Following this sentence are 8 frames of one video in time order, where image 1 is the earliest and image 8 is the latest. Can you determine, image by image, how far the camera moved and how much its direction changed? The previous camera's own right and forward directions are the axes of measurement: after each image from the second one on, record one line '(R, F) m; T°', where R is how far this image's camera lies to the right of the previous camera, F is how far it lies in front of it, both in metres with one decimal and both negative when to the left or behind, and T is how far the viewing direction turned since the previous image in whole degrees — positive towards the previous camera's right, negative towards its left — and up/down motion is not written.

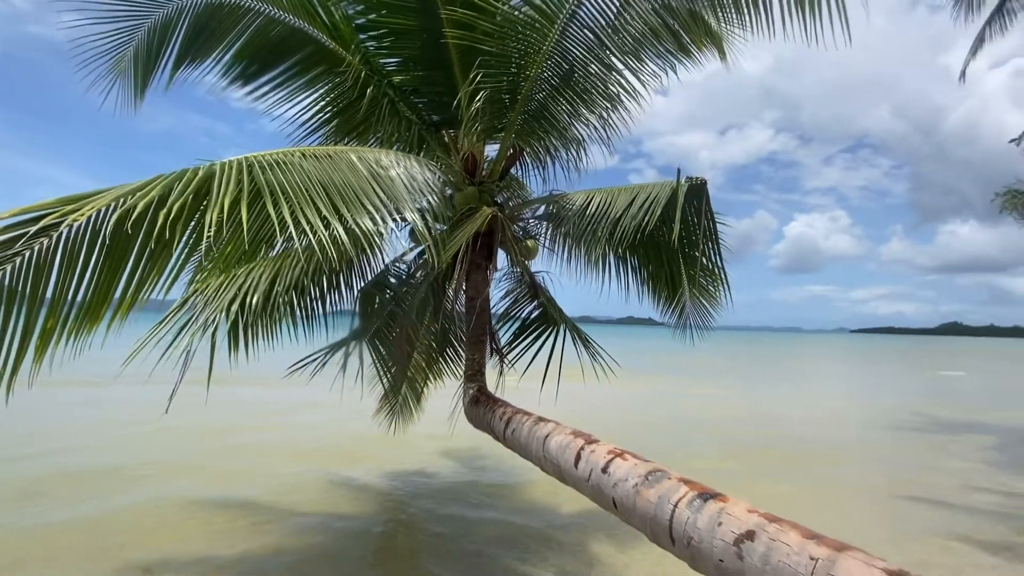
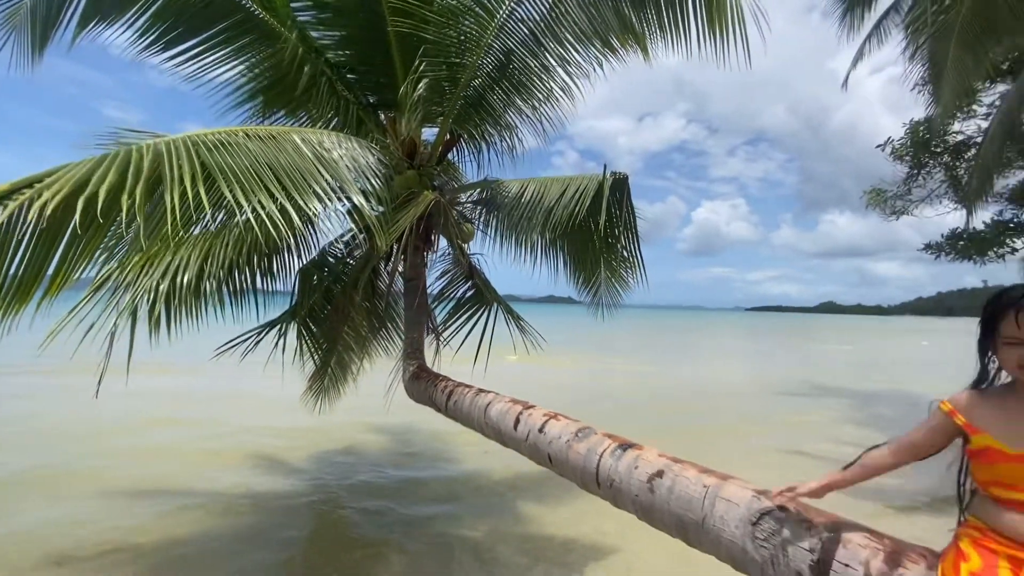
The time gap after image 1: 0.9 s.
(+1.0, -0.2) m; -4°
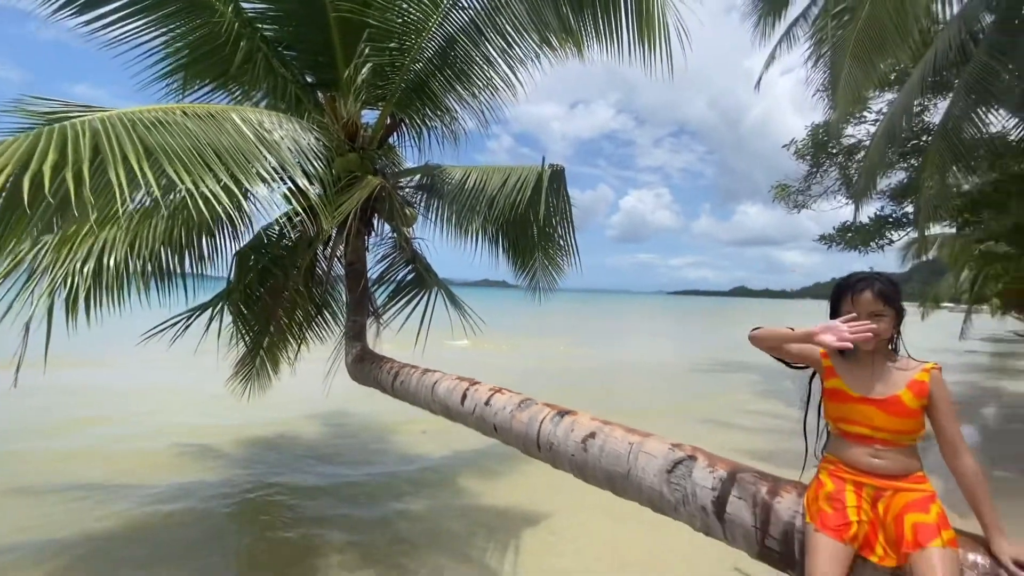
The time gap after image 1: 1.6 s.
(-0.1, -0.2) m; +8°
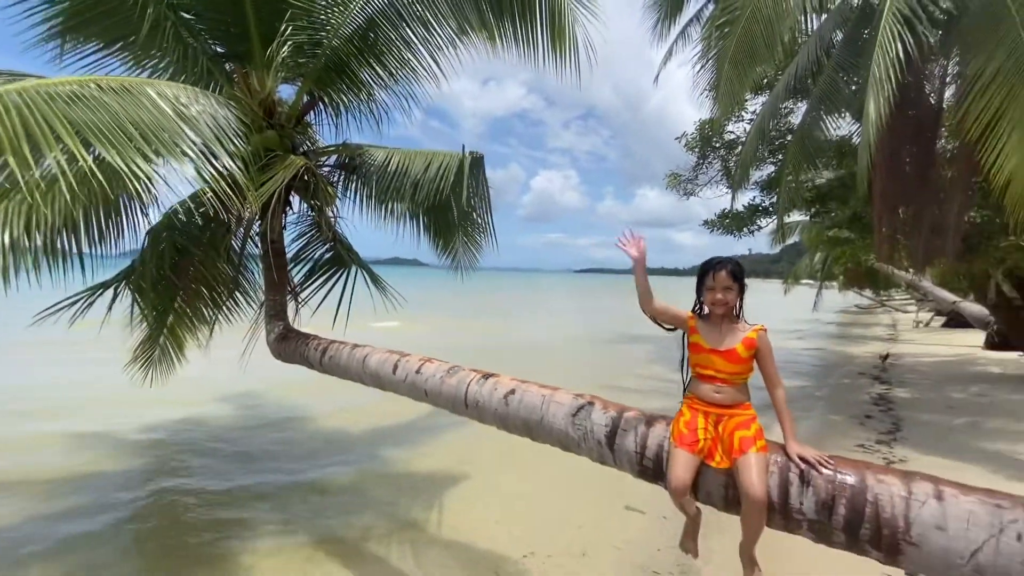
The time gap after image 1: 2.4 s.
(-0.1, -0.4) m; +10°
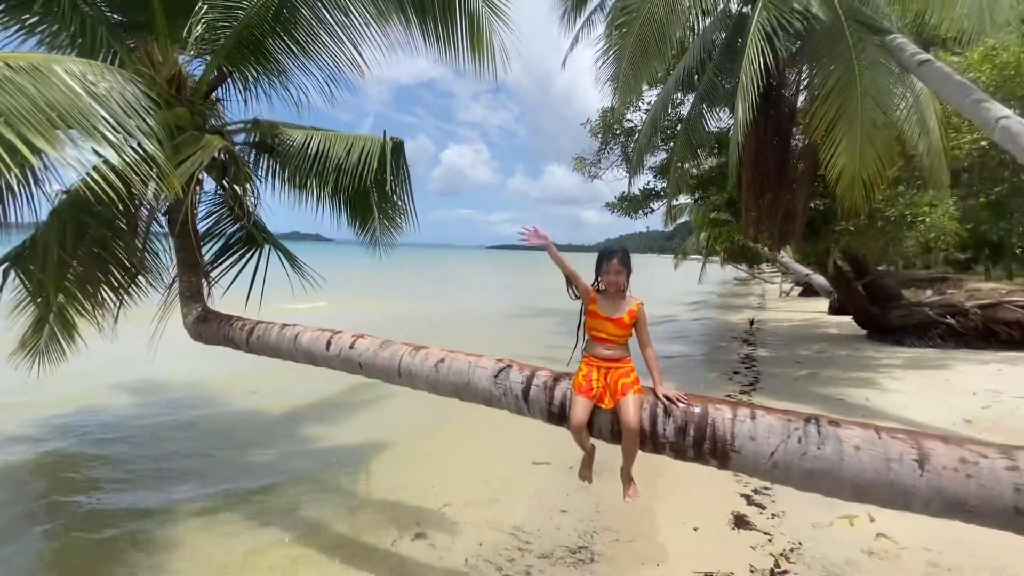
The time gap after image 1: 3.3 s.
(-0.1, -0.4) m; +10°
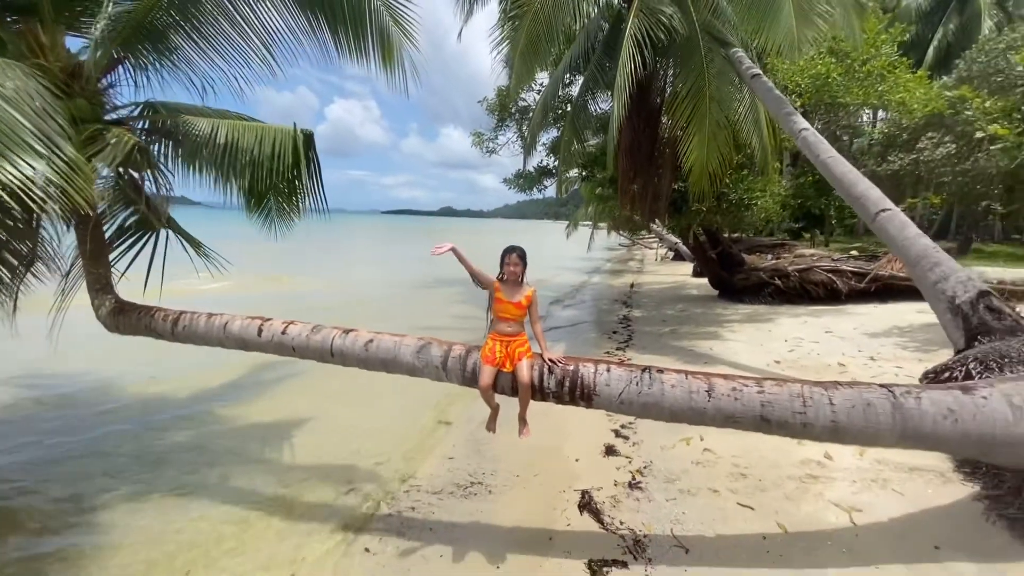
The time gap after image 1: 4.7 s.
(-0.1, -0.8) m; +12°
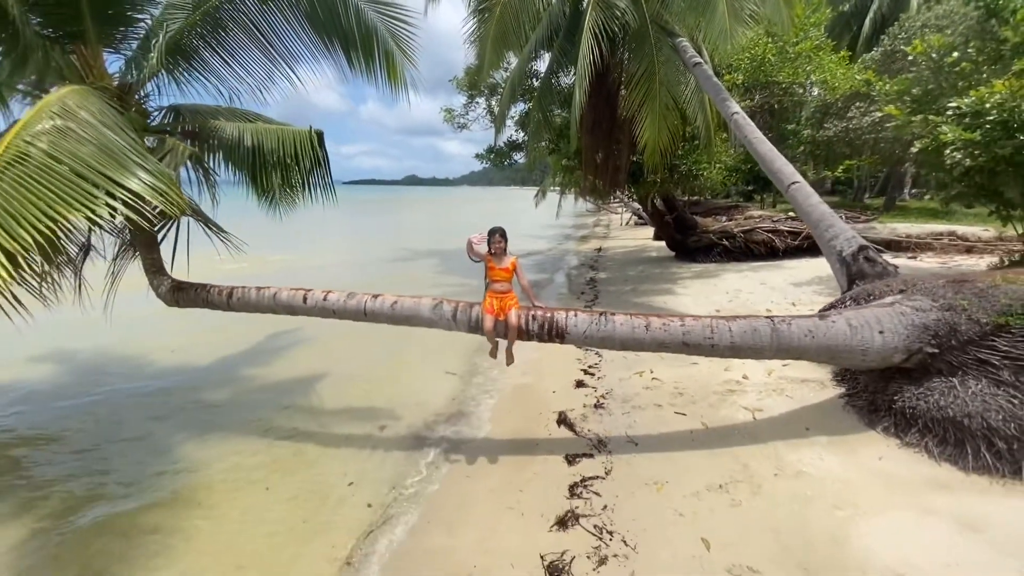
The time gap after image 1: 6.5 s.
(-0.2, -1.3) m; +3°
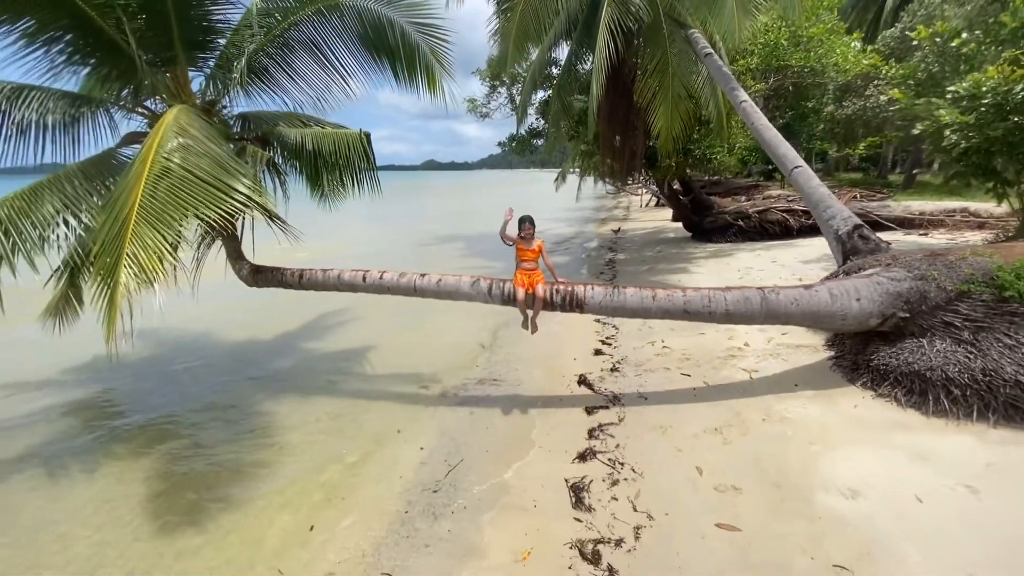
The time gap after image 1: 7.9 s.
(-0.1, -0.9) m; -3°
